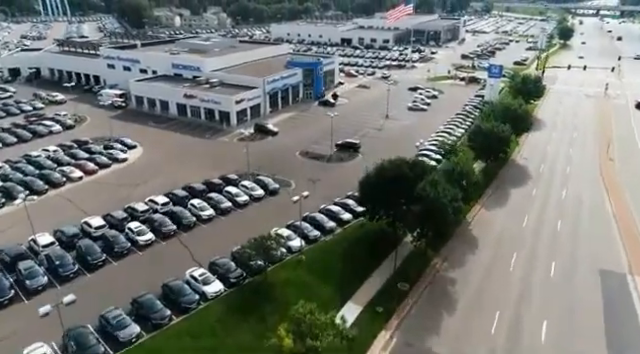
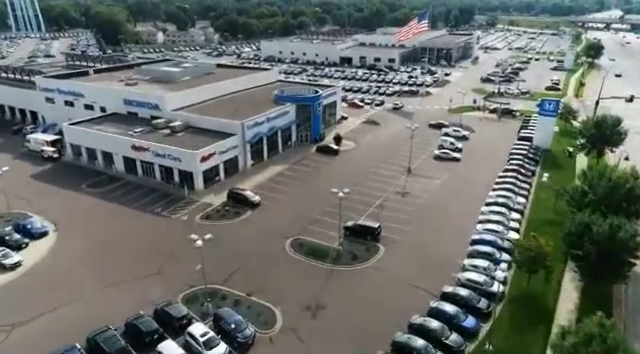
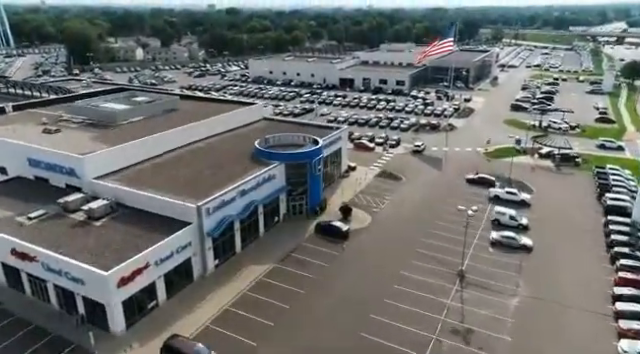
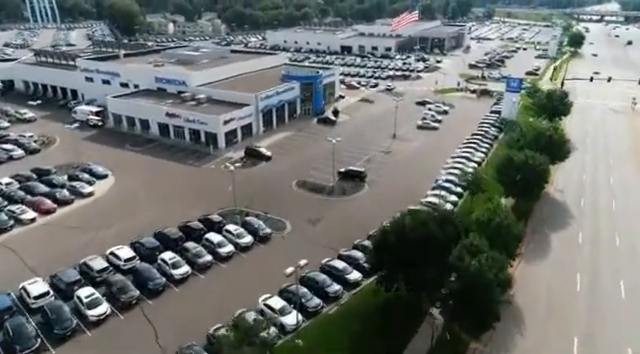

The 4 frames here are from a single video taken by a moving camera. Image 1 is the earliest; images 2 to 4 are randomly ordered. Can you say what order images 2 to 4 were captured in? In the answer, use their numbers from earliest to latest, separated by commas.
4, 2, 3
